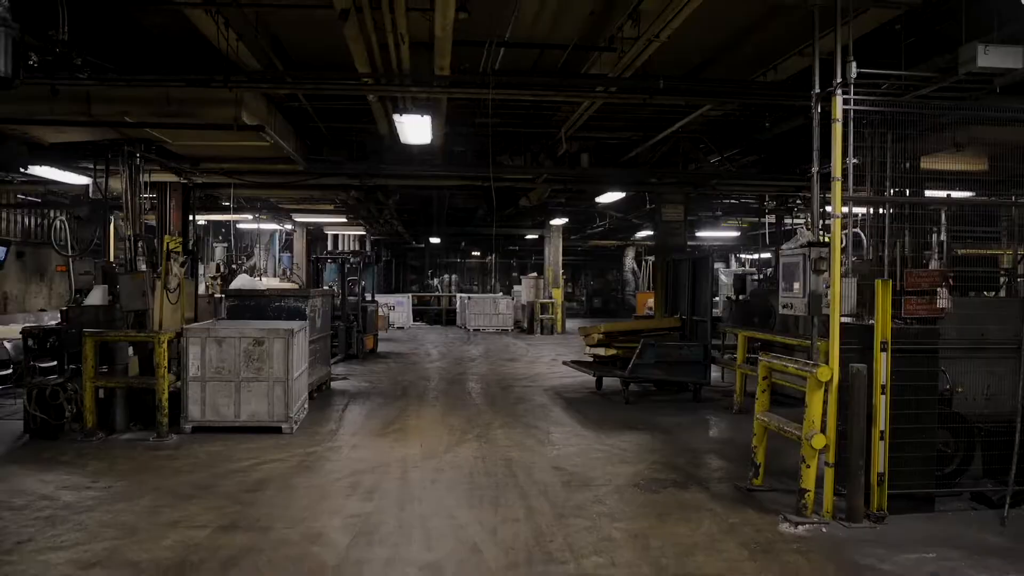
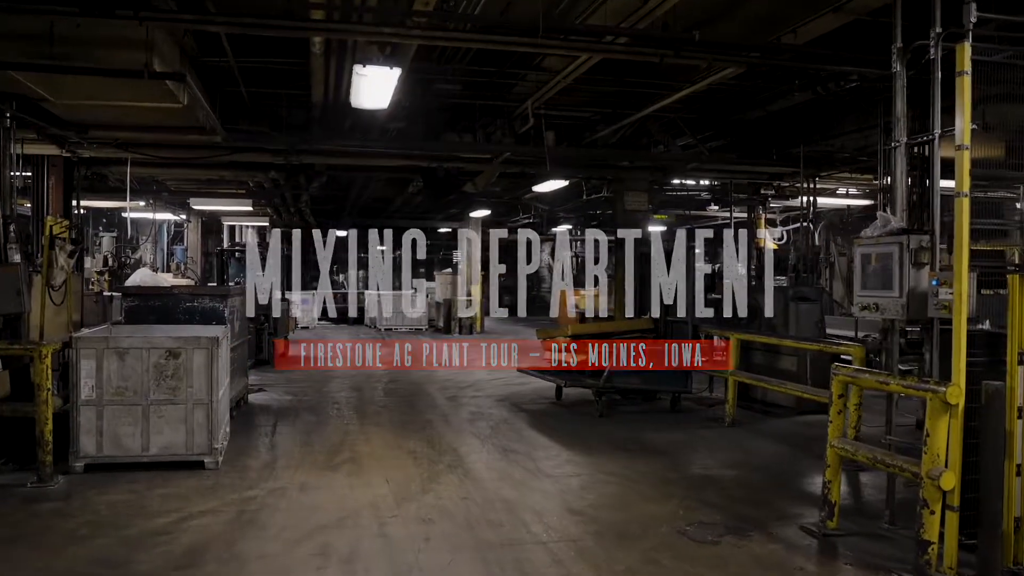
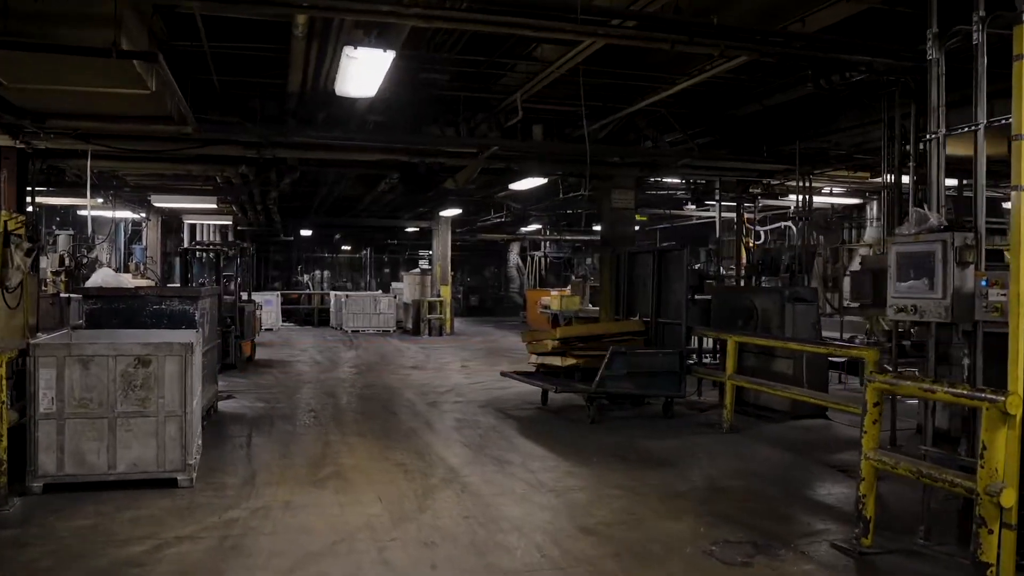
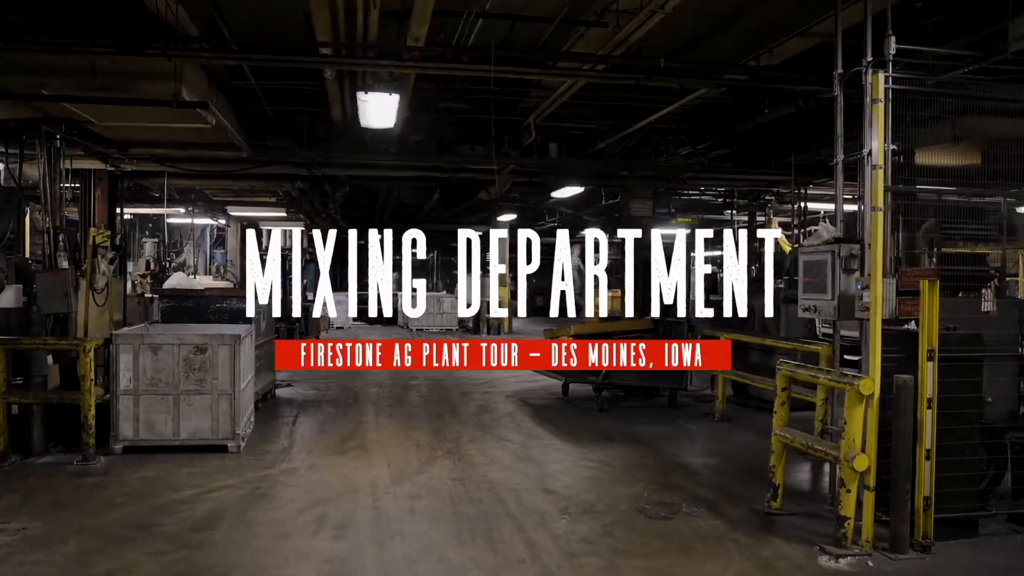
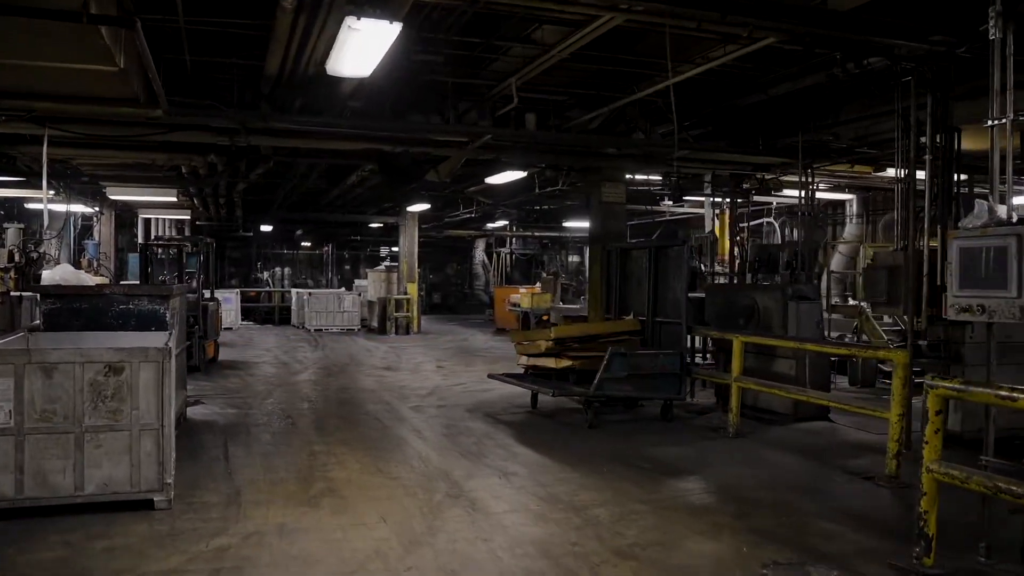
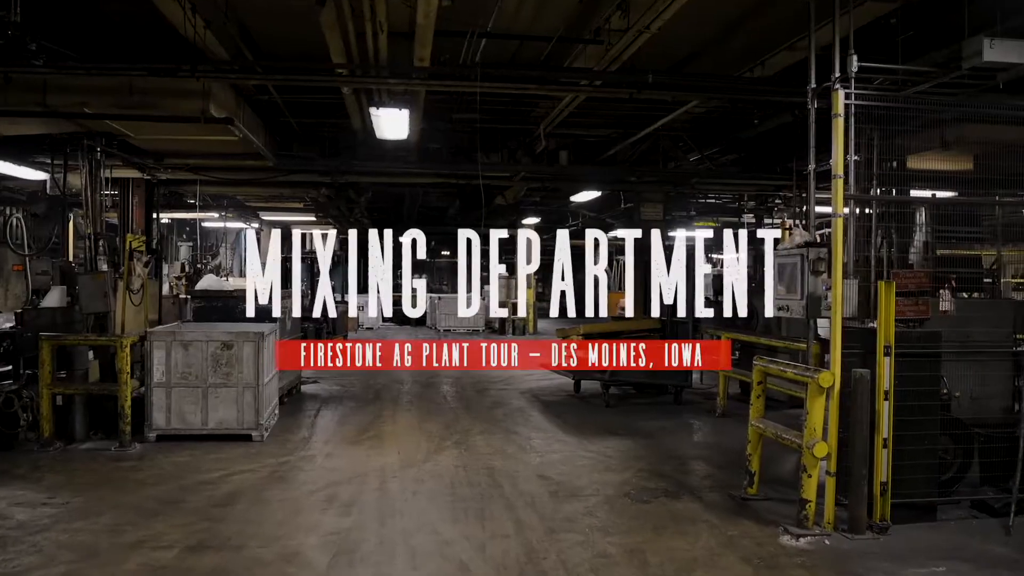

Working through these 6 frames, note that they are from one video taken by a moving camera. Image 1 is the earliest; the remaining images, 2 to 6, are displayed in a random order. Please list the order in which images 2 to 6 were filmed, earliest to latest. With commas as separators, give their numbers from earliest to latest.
6, 4, 2, 3, 5
